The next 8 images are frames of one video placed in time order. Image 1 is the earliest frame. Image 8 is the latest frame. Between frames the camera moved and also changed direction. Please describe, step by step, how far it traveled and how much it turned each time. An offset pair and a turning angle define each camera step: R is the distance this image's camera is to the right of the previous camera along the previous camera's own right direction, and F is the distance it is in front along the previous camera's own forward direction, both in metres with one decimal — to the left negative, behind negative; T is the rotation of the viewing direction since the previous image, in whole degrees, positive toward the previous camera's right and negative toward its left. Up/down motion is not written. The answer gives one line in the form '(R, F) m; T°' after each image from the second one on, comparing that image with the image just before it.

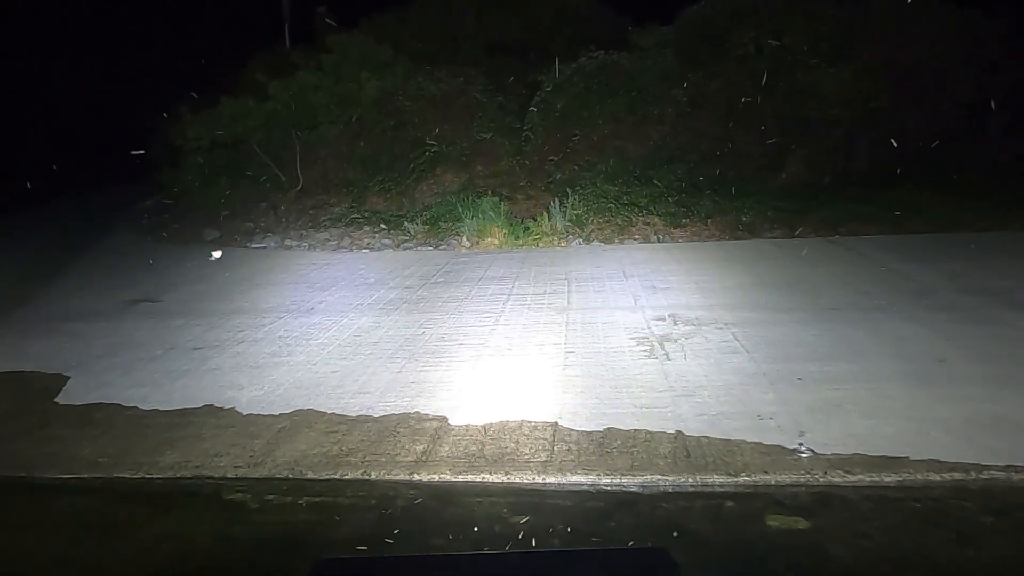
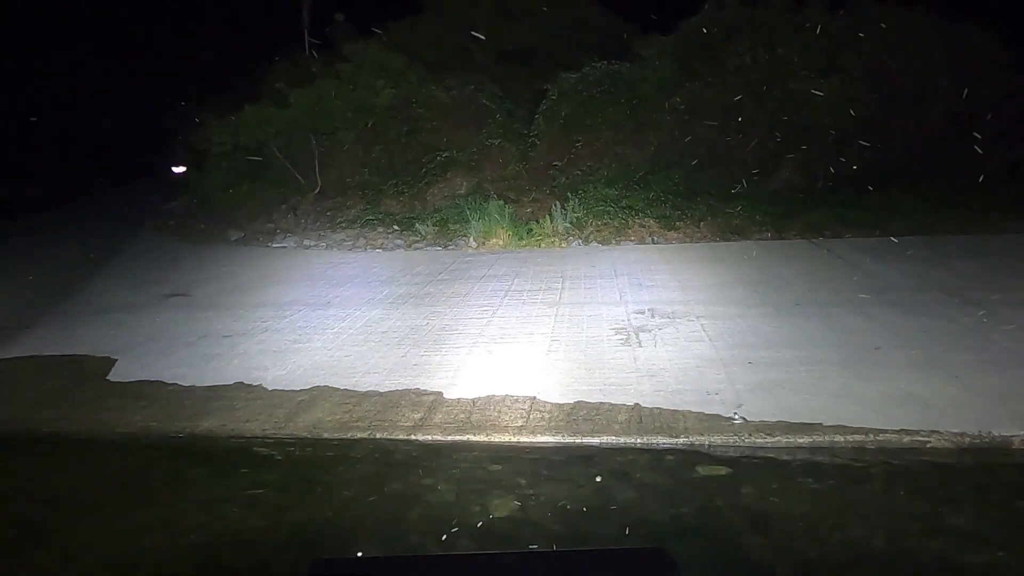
(+0.3, -1.0) m; -1°
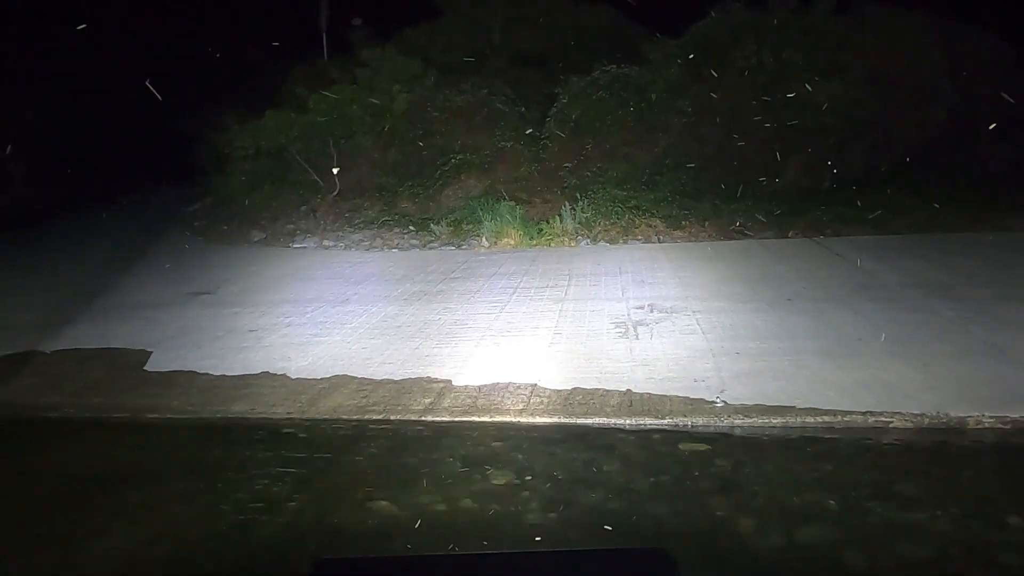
(+0.1, -0.6) m; -1°
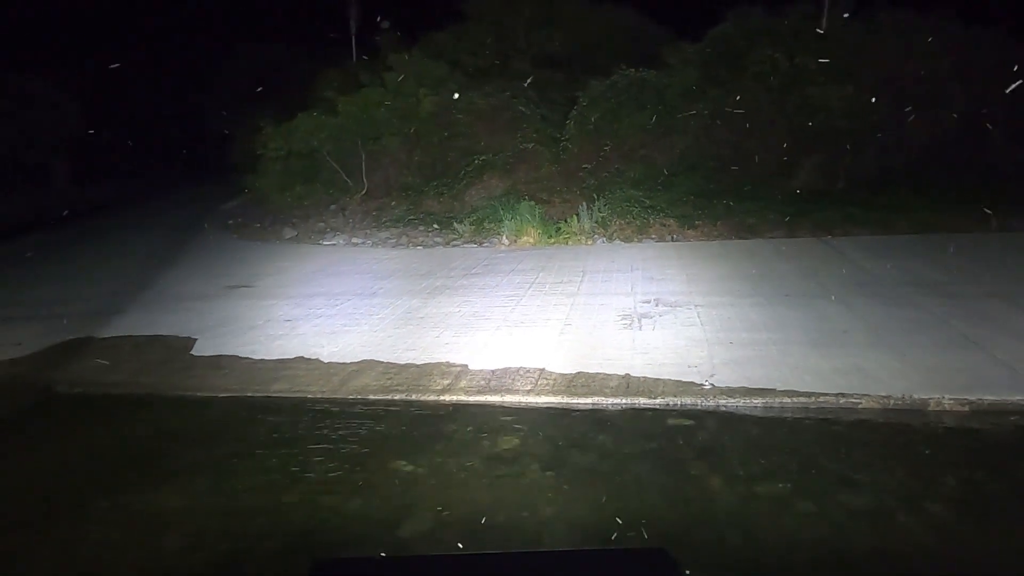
(+0.2, -0.8) m; -2°
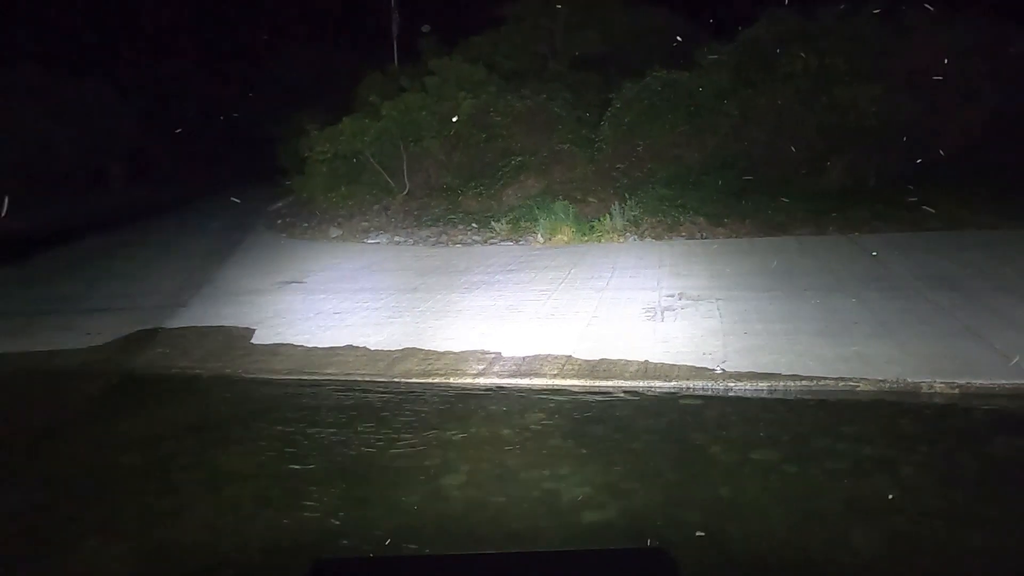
(+0.1, -0.8) m; -3°
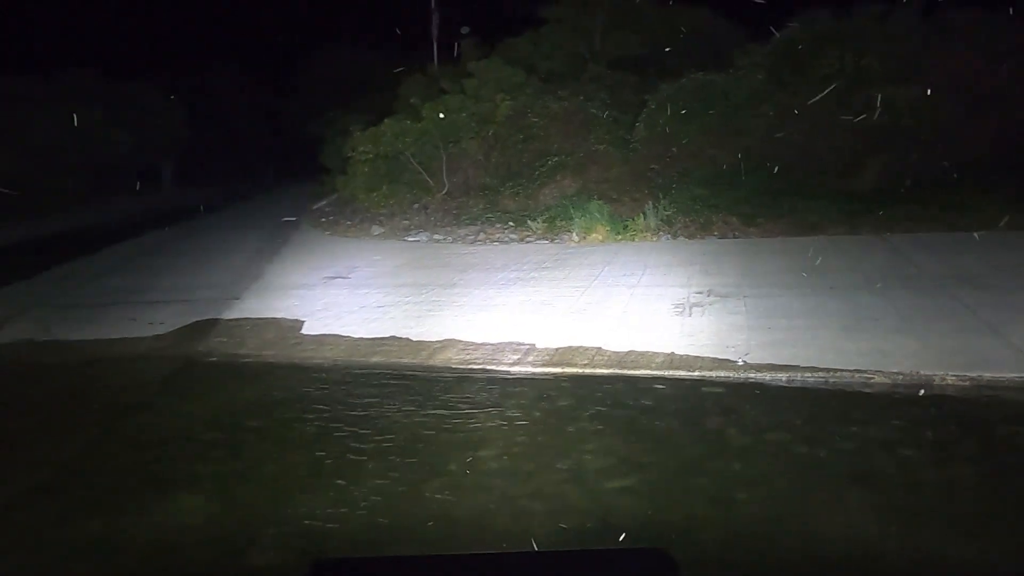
(0.0, -0.6) m; -3°
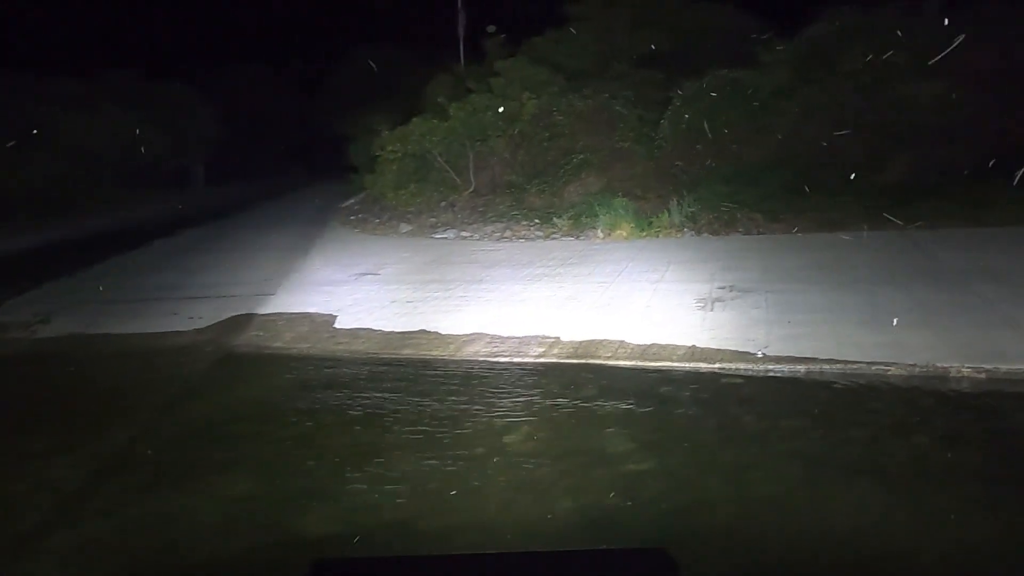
(0.0, -0.3) m; -2°
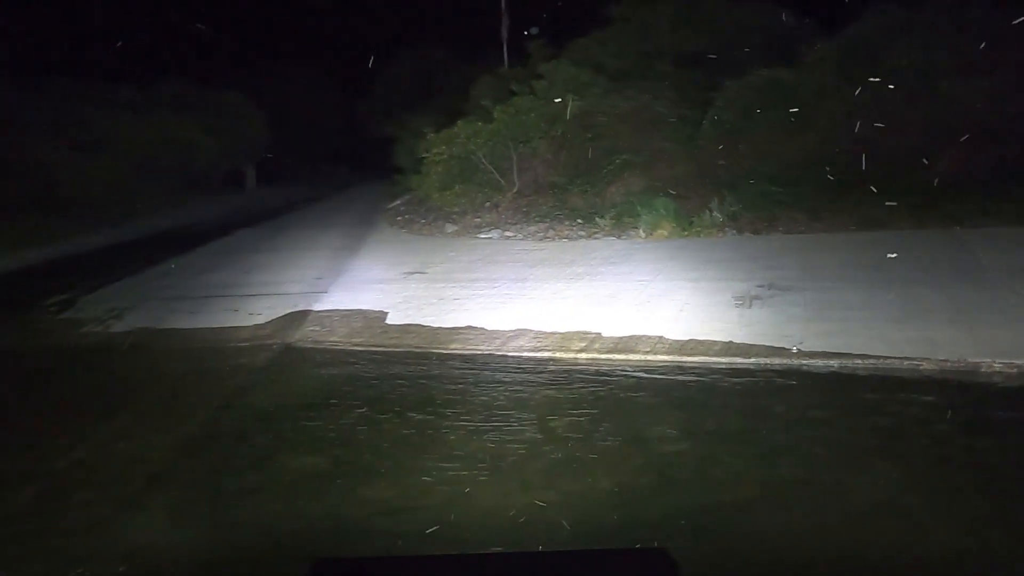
(0.0, -0.5) m; -3°
